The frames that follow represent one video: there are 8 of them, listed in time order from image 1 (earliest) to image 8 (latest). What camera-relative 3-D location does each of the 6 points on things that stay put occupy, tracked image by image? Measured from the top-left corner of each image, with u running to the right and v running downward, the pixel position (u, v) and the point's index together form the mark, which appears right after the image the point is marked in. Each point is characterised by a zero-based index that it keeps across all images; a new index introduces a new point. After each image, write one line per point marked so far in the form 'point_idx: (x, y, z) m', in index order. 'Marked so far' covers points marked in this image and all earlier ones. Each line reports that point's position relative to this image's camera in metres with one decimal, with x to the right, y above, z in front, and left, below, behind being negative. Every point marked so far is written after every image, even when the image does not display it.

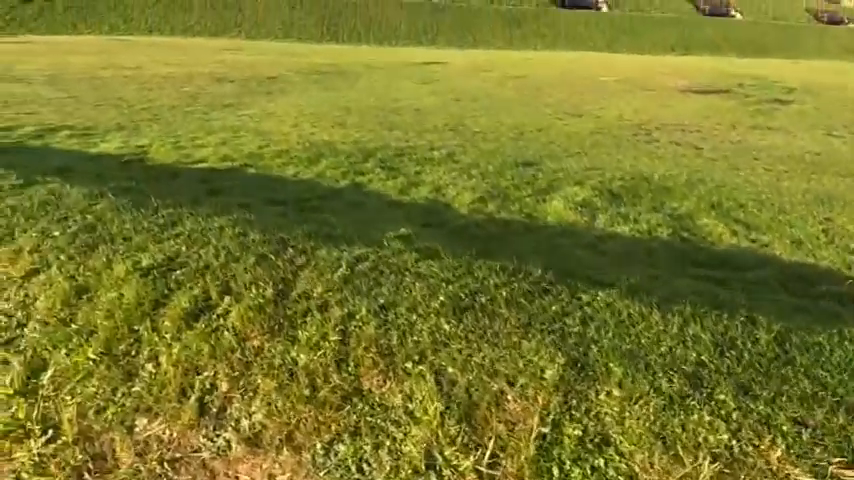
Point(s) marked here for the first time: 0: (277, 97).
0: (-4.2, +4.0, +15.6) m
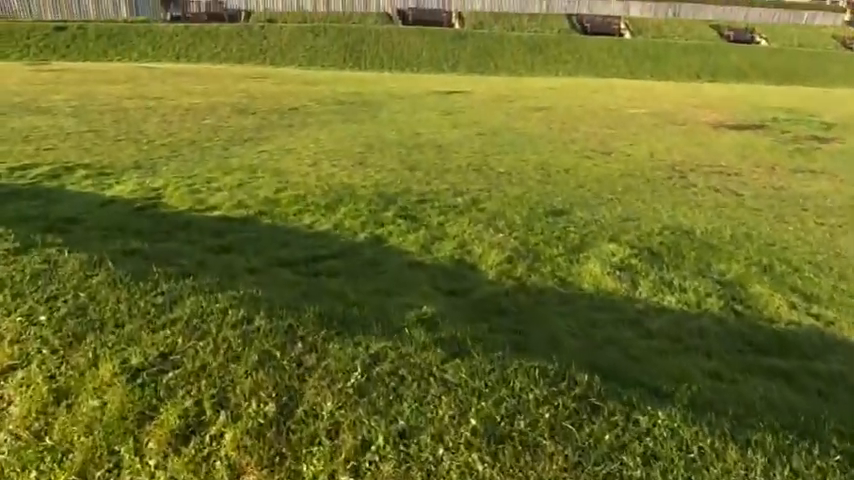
0: (-3.6, +3.0, +15.5) m
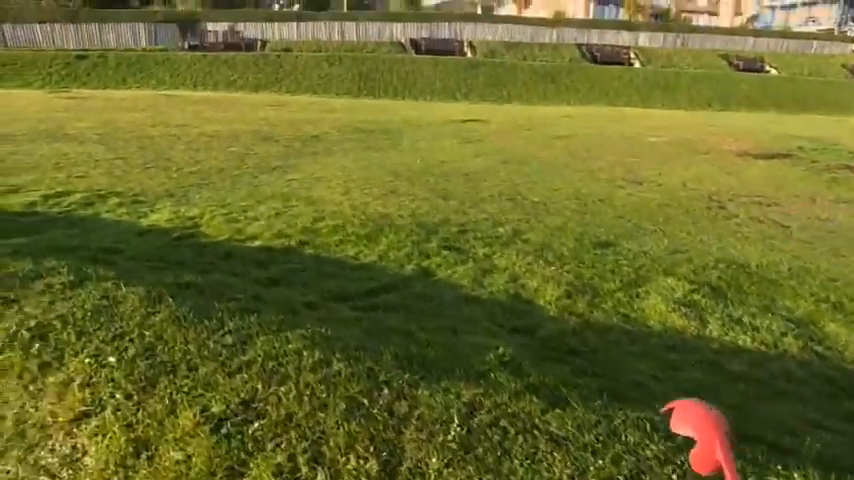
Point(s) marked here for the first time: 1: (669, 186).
0: (-2.9, +2.3, +15.4) m
1: (+5.4, +1.2, +12.3) m
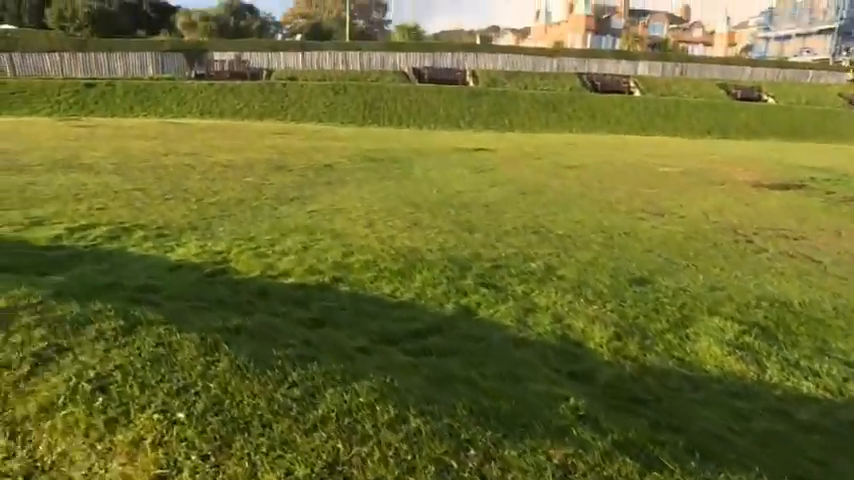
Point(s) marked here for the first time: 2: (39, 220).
0: (-2.4, +1.4, +15.4) m
1: (+5.8, +0.5, +12.2) m
2: (-7.1, +0.4, +10.1) m
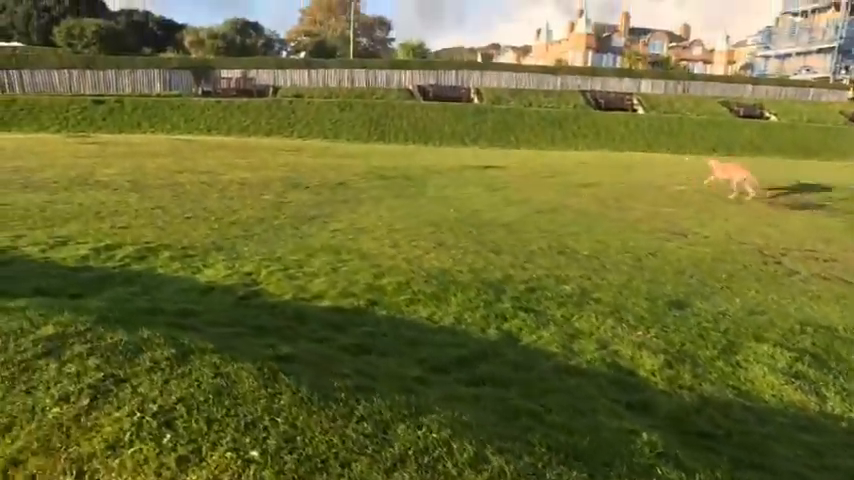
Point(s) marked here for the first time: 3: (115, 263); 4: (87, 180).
0: (-1.9, +0.9, +15.4) m
1: (+6.3, 0.0, +12.1) m
2: (-6.6, 0.0, +10.0) m
3: (-4.9, -0.4, +8.8) m
4: (-10.6, +1.9, +17.2) m
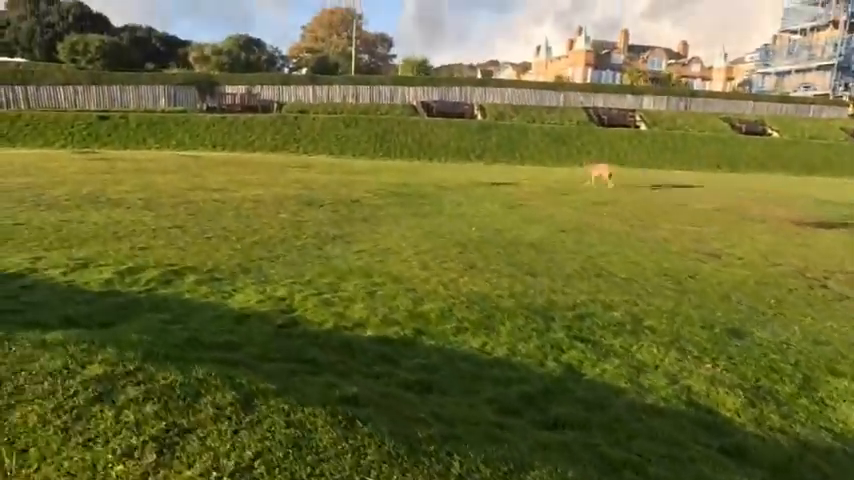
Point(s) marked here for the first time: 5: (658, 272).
0: (-1.3, +0.4, +15.1) m
1: (+6.9, -0.4, +11.8) m
2: (-6.0, -0.4, +9.6) m
3: (-4.3, -0.7, +8.4) m
4: (-10.0, +1.3, +16.9) m
5: (+4.5, -0.6, +10.7) m
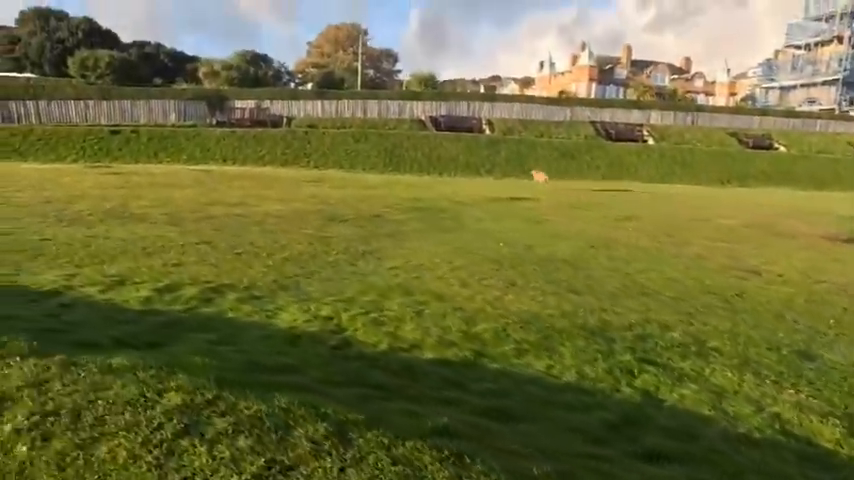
0: (-0.6, -0.1, +14.8) m
1: (+7.7, -0.8, +11.6) m
2: (-5.3, -0.7, +9.4) m
3: (-3.6, -1.0, +8.2) m
4: (-9.3, +0.8, +16.8) m
5: (+5.2, -0.9, +10.4) m
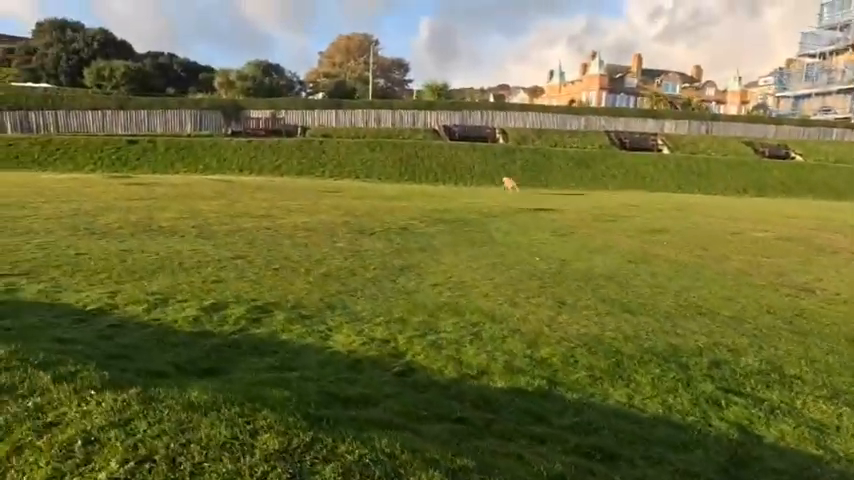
0: (+0.3, -0.4, +14.6) m
1: (+8.5, -1.1, +11.2) m
2: (-4.4, -1.0, +9.2) m
3: (-2.8, -1.2, +7.9) m
4: (-8.3, +0.4, +16.6) m
5: (+6.0, -1.3, +10.0) m
